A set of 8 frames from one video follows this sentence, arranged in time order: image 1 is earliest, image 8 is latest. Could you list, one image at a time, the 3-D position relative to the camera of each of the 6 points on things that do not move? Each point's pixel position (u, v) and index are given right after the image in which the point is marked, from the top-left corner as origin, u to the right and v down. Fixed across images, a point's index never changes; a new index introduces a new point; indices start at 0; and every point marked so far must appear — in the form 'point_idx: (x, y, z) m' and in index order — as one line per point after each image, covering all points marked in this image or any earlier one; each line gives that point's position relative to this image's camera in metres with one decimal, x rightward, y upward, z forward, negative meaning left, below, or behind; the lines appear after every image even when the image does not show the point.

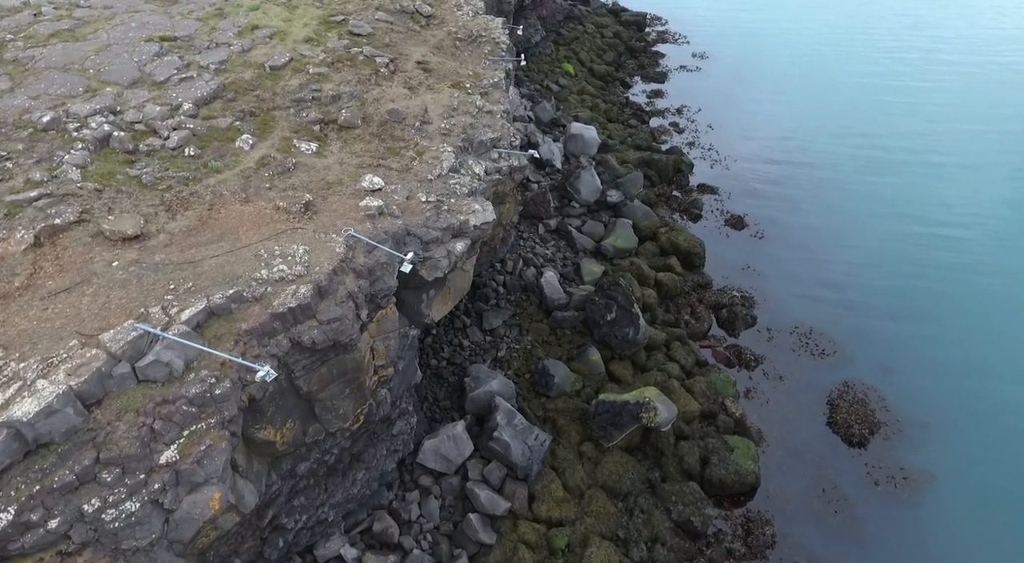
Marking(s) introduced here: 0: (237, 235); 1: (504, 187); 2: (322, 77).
0: (-3.6, +0.6, +7.9) m
1: (-0.2, +2.0, +12.9) m
2: (-4.0, +4.3, +12.7) m
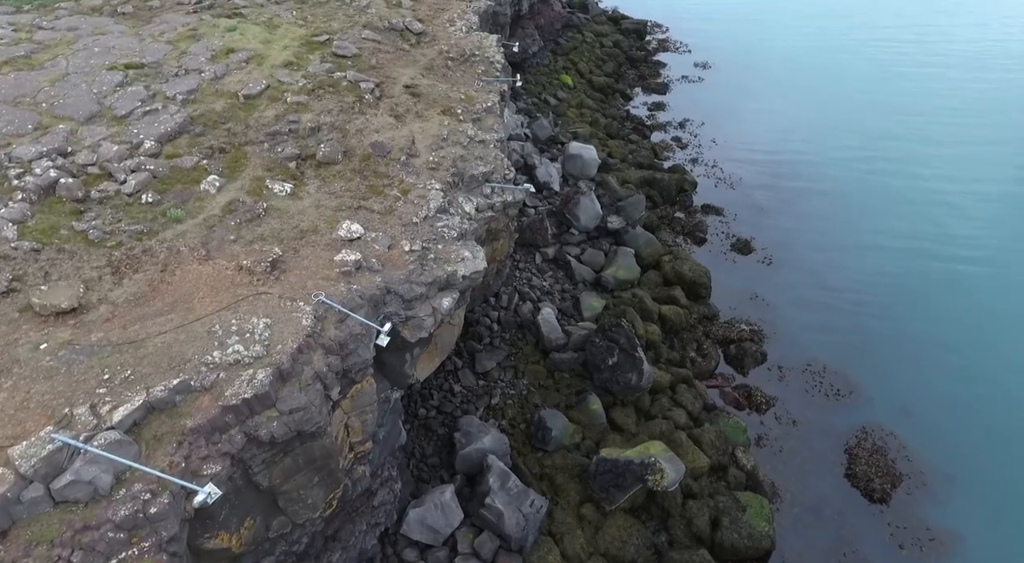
0: (-3.7, -0.3, +6.9) m
1: (-0.3, +1.2, +12.0) m
2: (-4.2, +3.5, +11.8) m
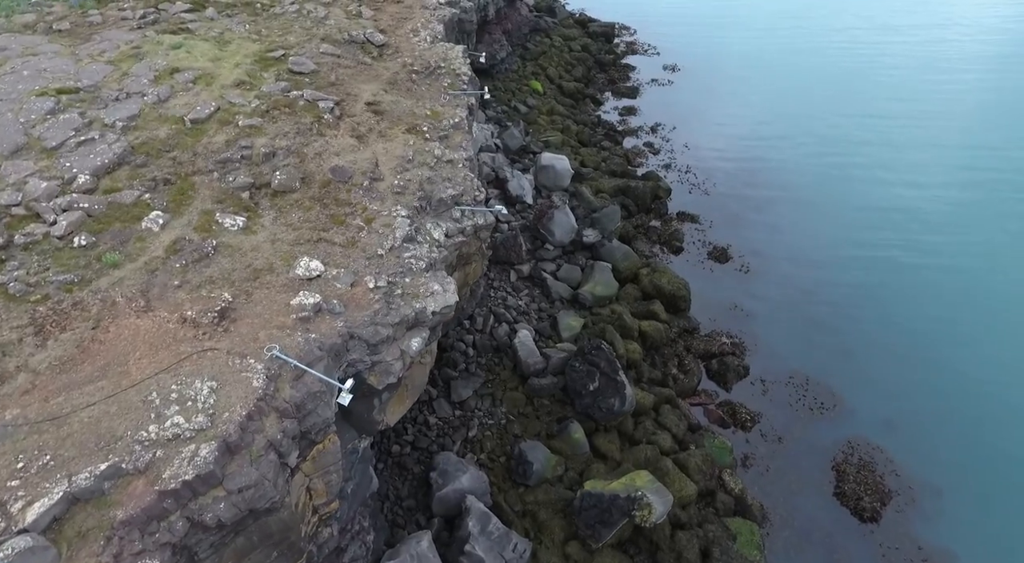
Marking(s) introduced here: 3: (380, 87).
0: (-4.0, -0.9, +6.2) m
1: (-0.8, +0.6, +11.4) m
2: (-4.8, +2.8, +11.0) m
3: (-3.1, +4.6, +14.1) m
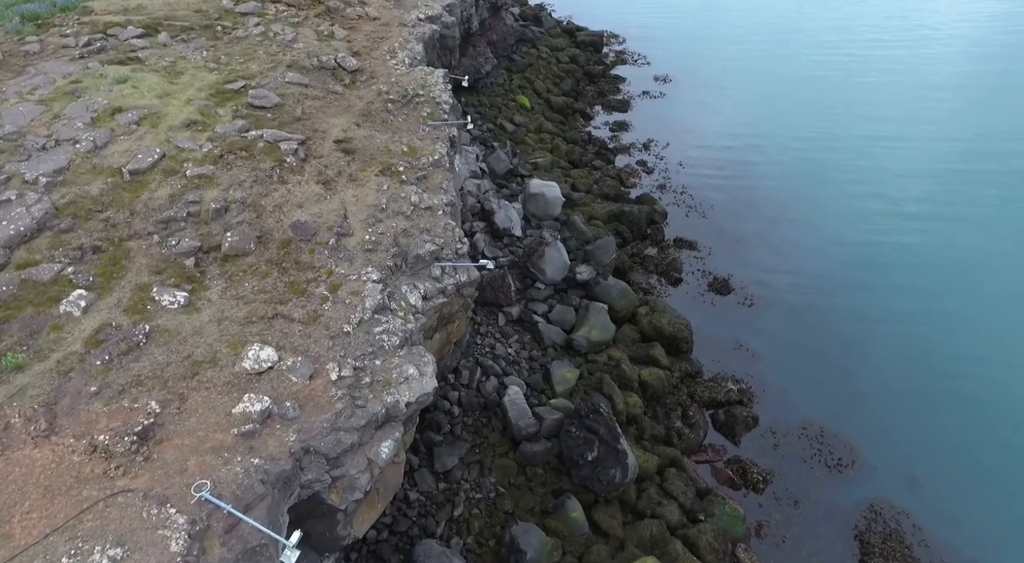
0: (-4.1, -2.0, +4.9) m
1: (-1.1, -0.5, +10.2) m
2: (-5.0, +1.7, +9.7) m
3: (-3.5, +3.5, +12.9) m
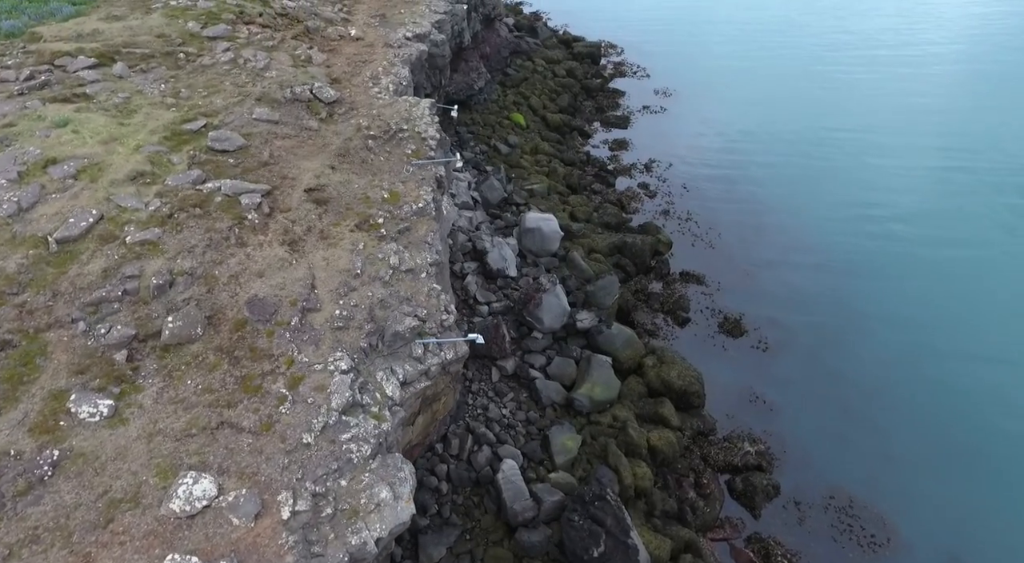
0: (-4.2, -3.1, +3.5) m
1: (-1.2, -1.6, +8.8) m
2: (-5.1, +0.5, +8.4) m
3: (-3.6, +2.3, +11.5) m
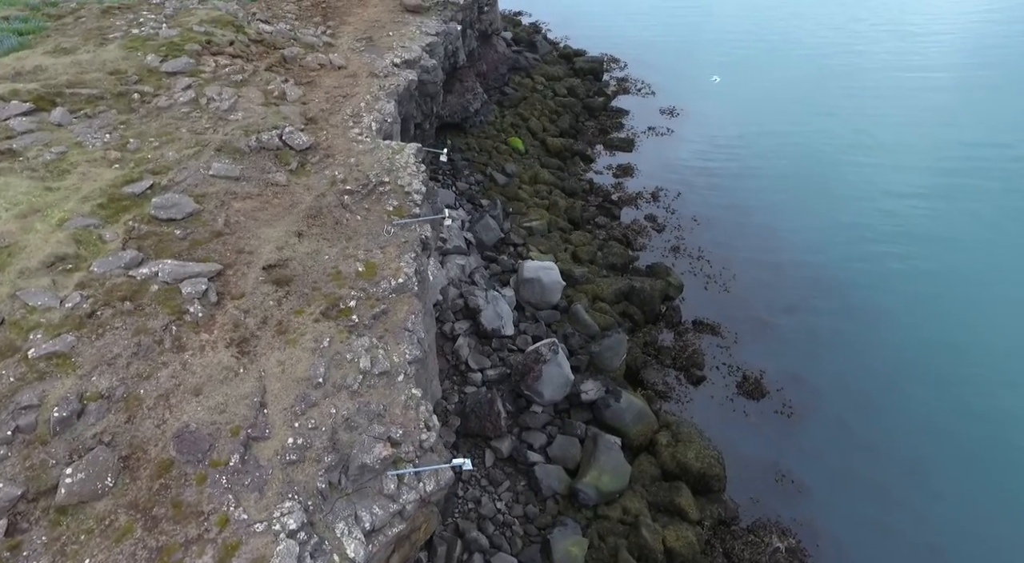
0: (-4.2, -4.5, +1.9) m
1: (-1.2, -3.0, +7.2) m
2: (-5.2, -0.9, +6.8) m
3: (-3.7, +0.9, +9.9) m
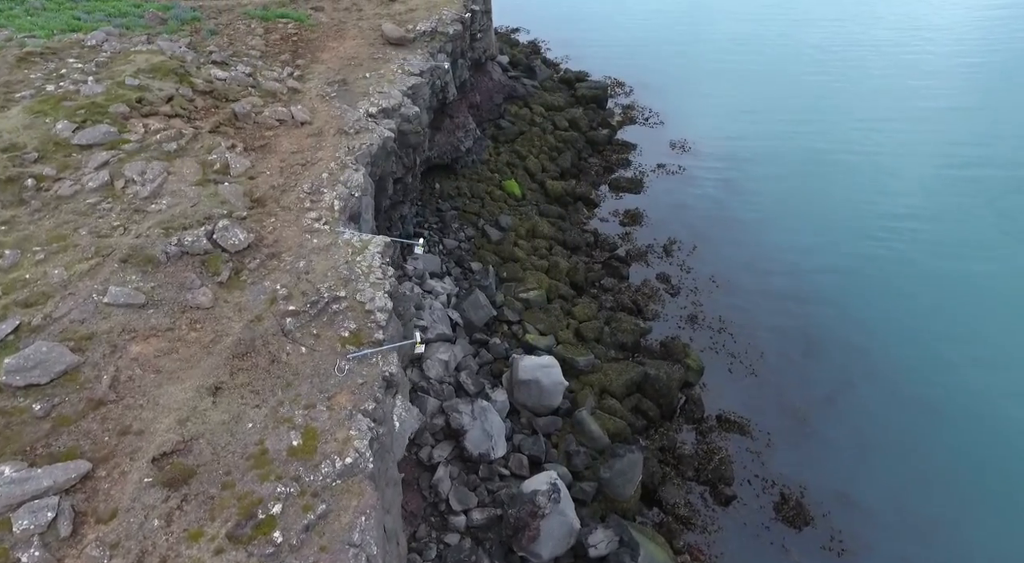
0: (-4.4, -6.6, -0.6) m
1: (-1.4, -5.1, +4.7) m
2: (-5.3, -3.0, +4.3) m
3: (-3.8, -1.2, +7.5) m
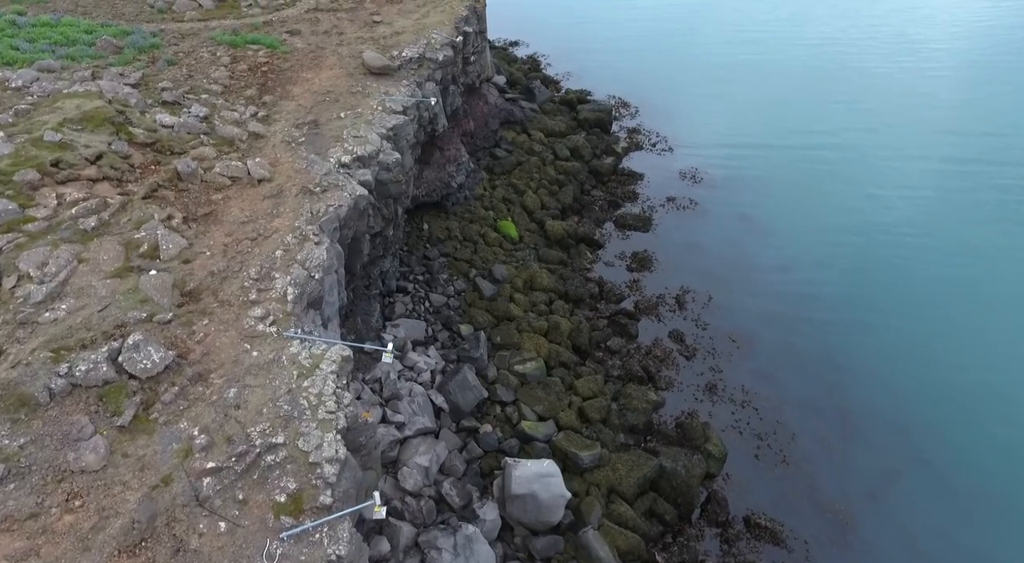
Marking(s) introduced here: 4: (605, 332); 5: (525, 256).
0: (-4.5, -8.2, -2.7) m
1: (-1.5, -6.7, +2.6) m
2: (-5.5, -4.6, +2.2) m
3: (-4.0, -2.9, +5.4) m
4: (+2.6, -1.5, +17.0) m
5: (+0.4, +0.7, +19.3) m
